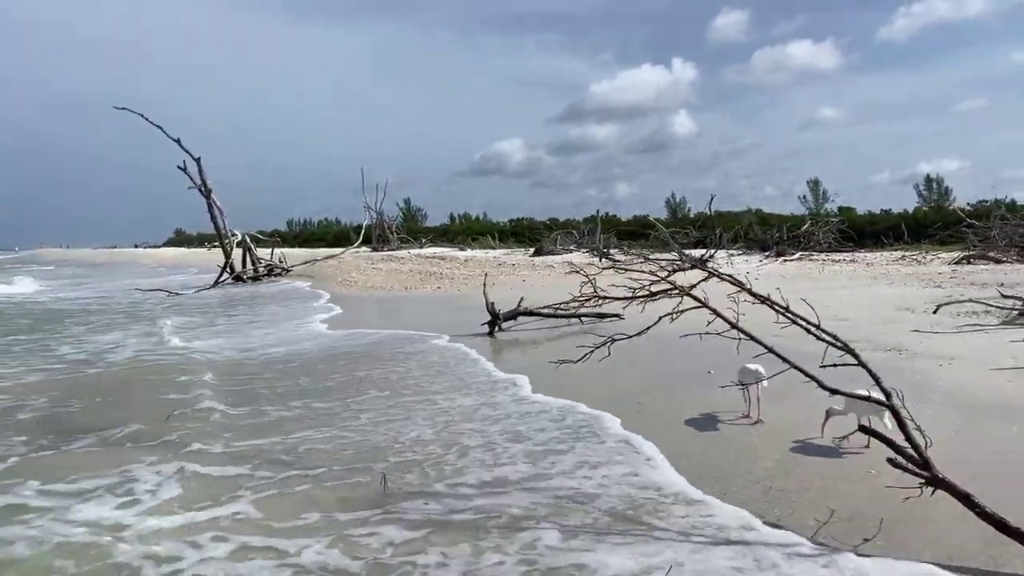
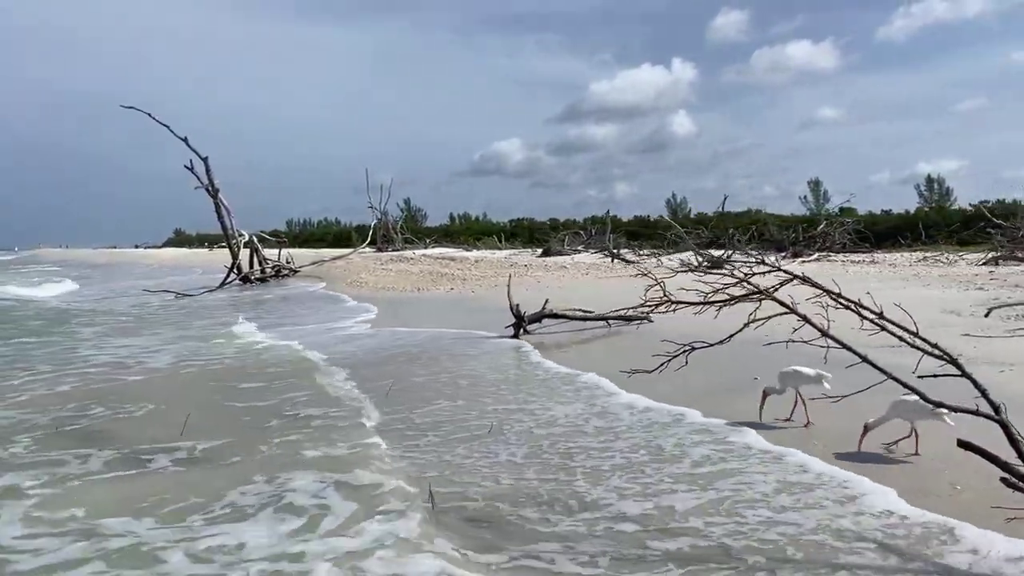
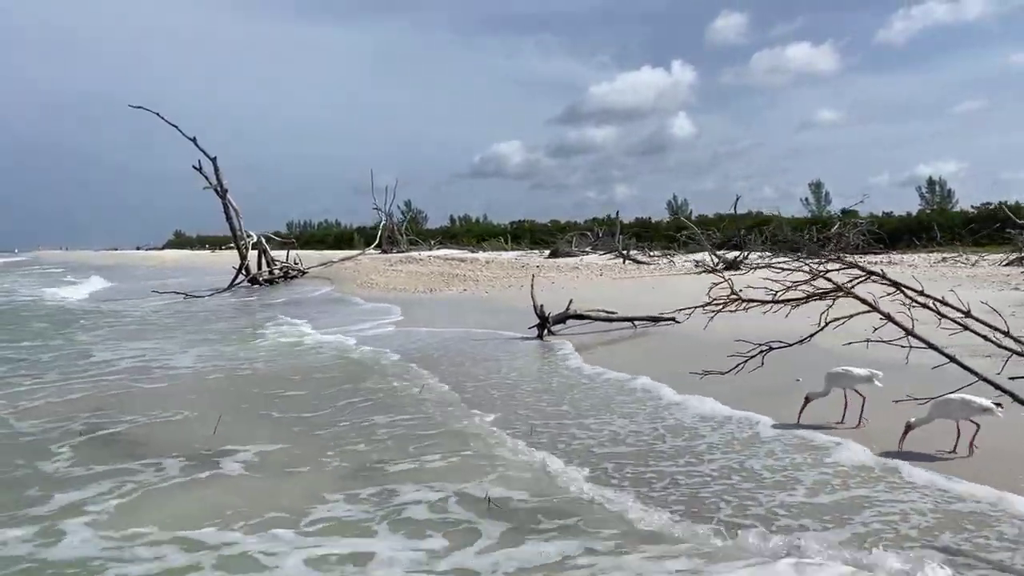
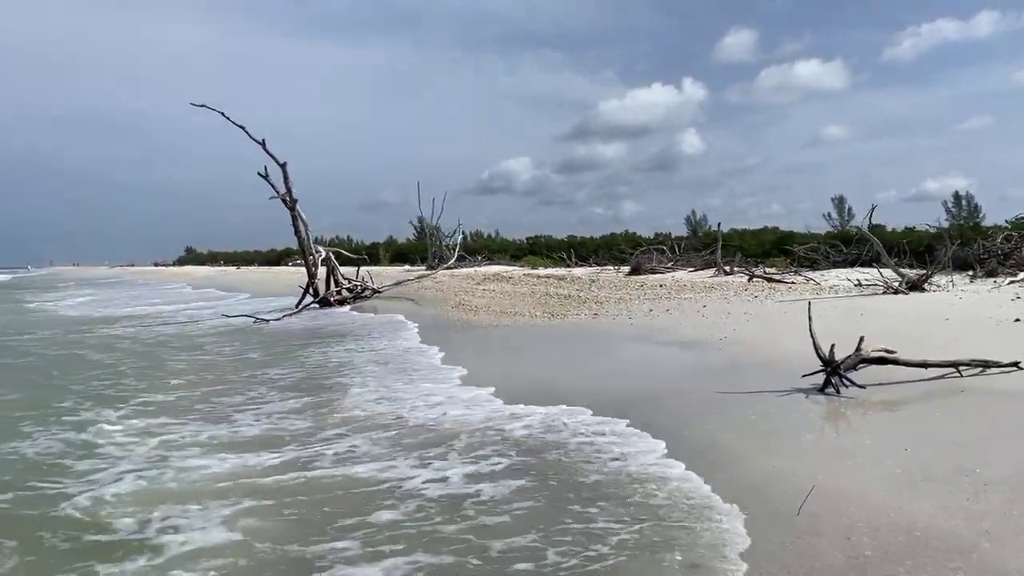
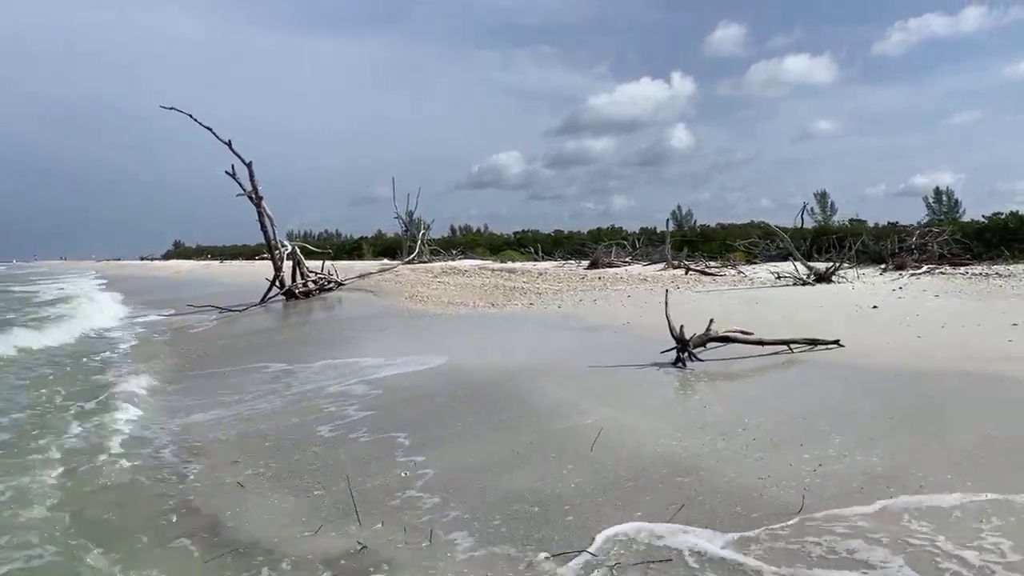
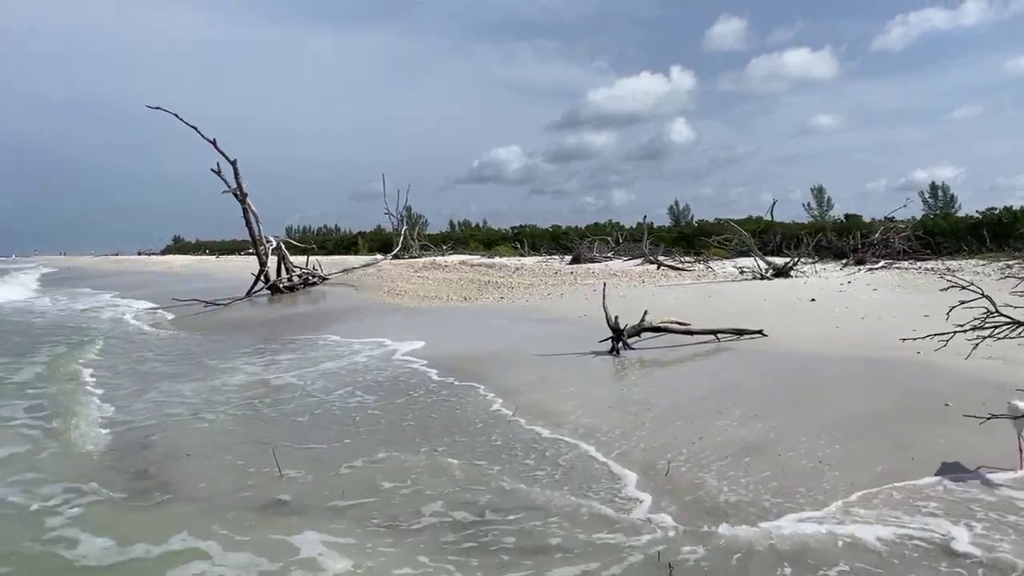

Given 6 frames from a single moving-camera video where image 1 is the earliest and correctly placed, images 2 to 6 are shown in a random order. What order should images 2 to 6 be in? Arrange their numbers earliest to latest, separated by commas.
2, 3, 6, 5, 4
